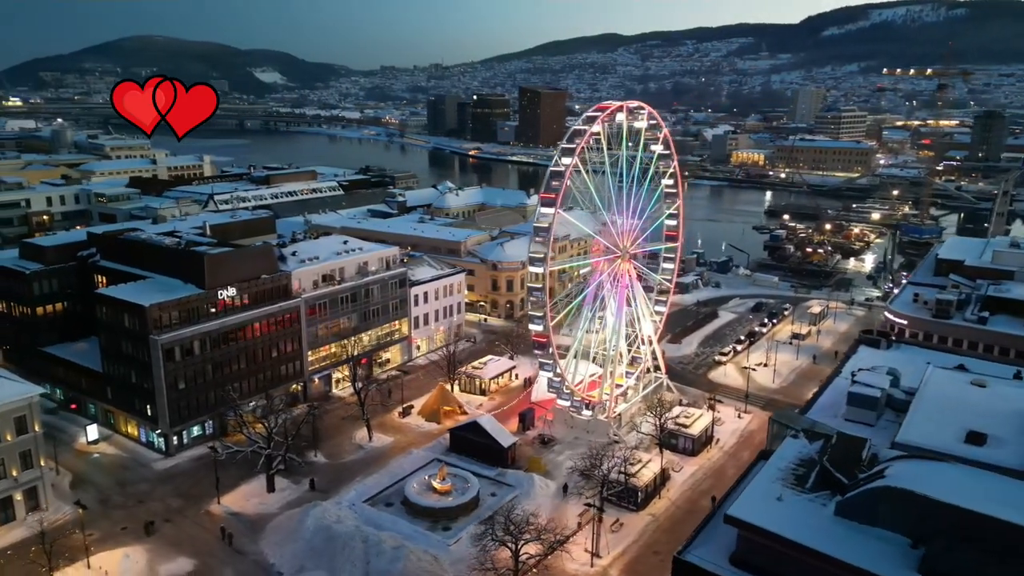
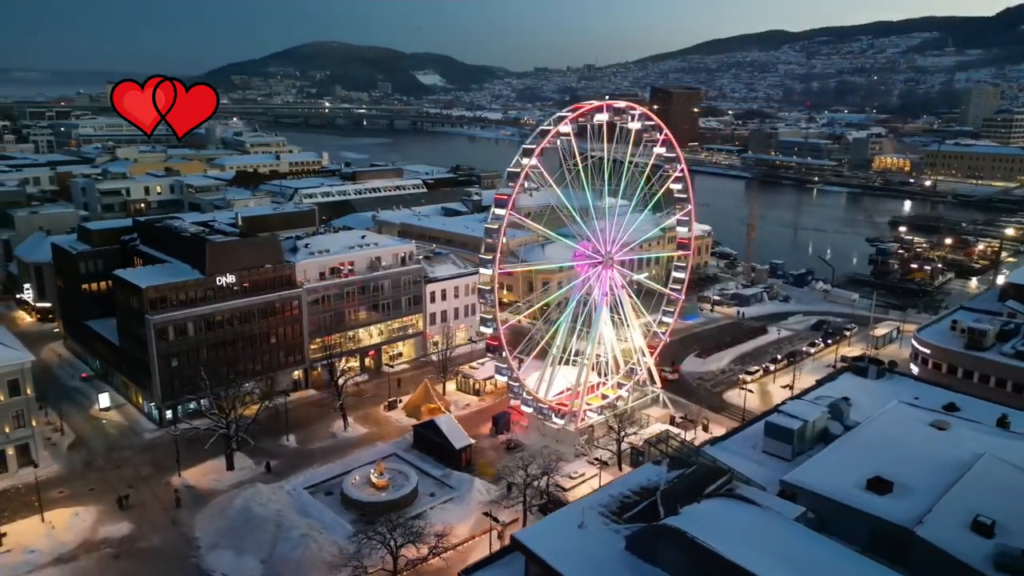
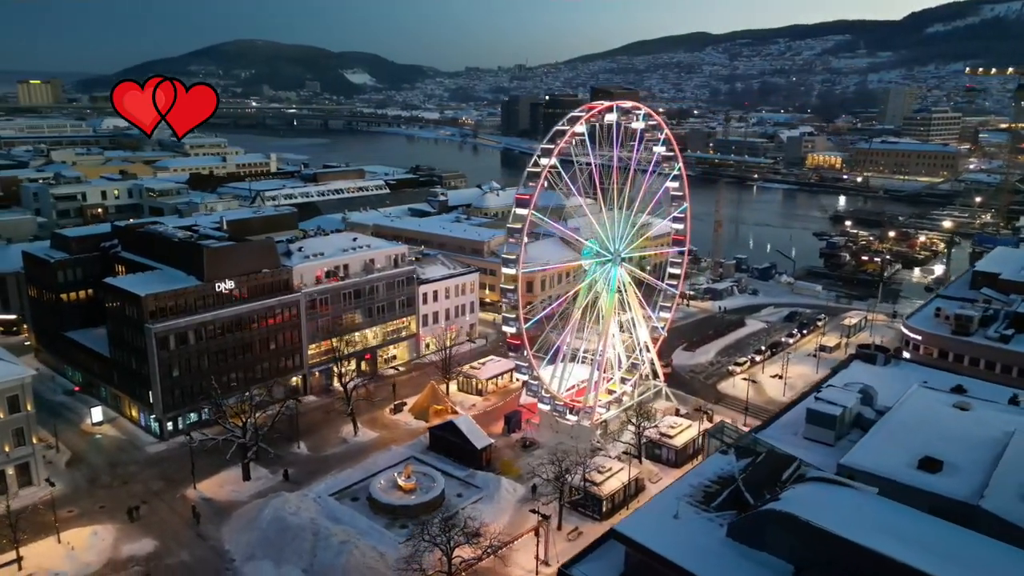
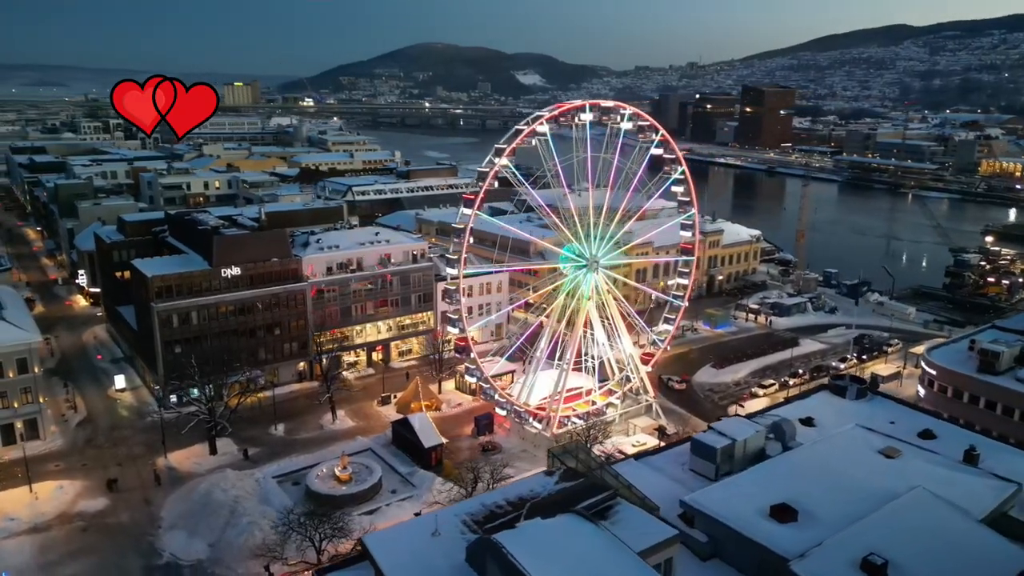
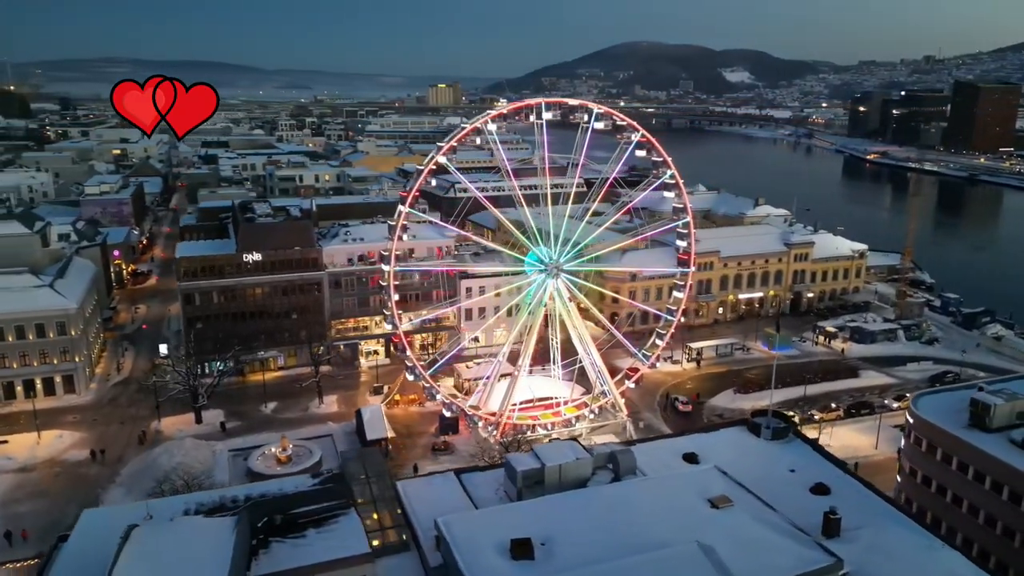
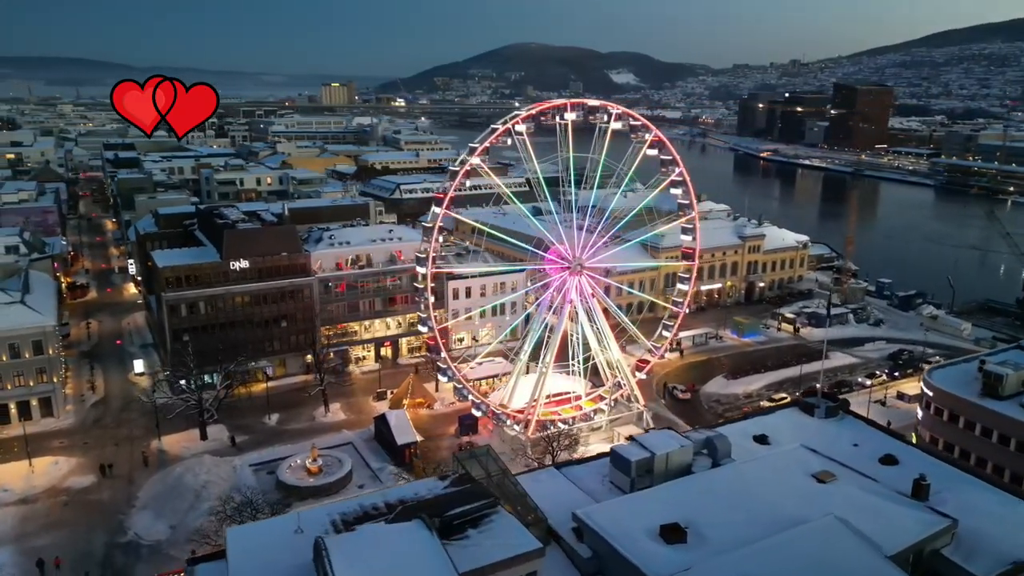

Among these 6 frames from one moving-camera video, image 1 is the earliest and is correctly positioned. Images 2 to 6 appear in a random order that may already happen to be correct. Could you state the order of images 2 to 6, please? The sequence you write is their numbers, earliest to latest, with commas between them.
3, 2, 4, 6, 5
